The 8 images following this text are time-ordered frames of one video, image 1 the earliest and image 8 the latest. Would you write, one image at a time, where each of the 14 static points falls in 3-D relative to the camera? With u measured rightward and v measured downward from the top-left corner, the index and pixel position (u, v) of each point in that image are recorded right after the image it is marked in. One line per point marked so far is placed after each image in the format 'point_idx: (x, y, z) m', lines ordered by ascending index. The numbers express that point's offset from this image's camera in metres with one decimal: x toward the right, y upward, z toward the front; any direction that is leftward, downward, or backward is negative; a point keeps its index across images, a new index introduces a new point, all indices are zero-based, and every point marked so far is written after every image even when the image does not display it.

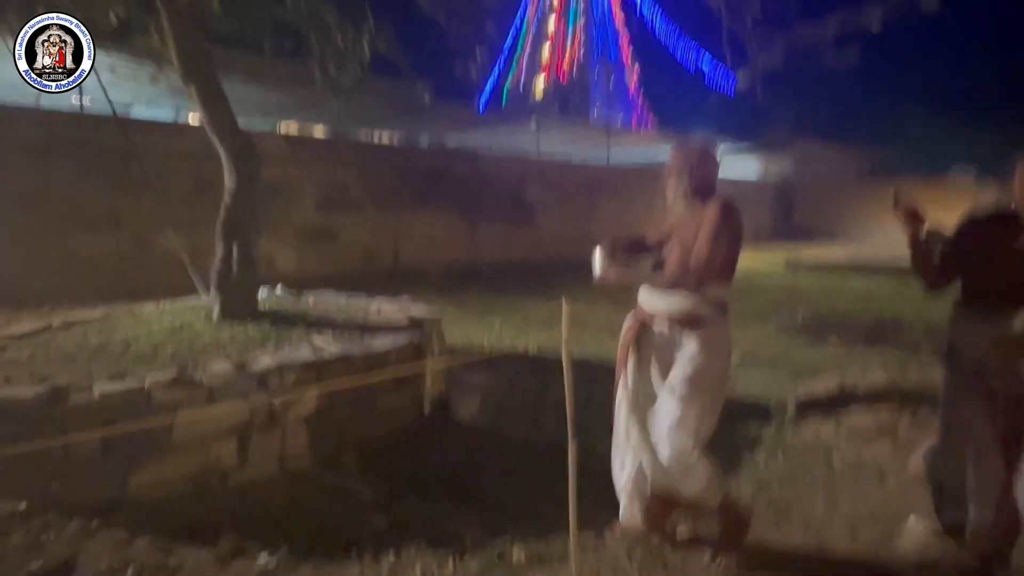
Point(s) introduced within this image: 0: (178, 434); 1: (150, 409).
0: (-1.6, -0.7, +3.5) m
1: (-1.8, -0.6, +3.5) m
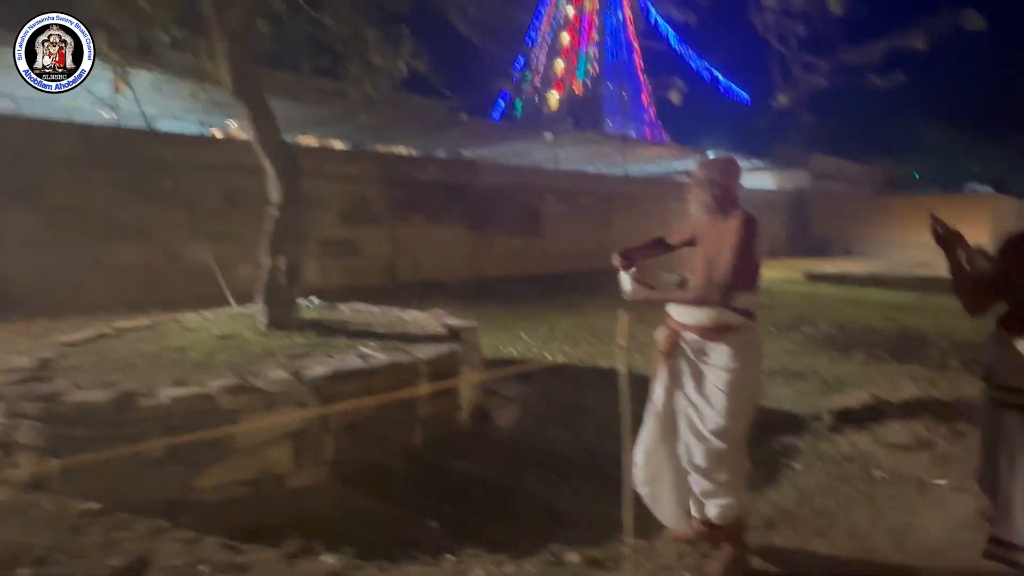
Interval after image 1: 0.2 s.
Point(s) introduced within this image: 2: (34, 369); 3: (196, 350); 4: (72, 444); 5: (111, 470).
0: (-1.4, -0.8, +3.7) m
1: (-1.5, -0.6, +3.7) m
2: (-2.8, -0.5, +4.2) m
3: (-1.9, -0.4, +4.4) m
4: (-2.2, -0.8, +3.6) m
5: (-2.0, -0.9, +3.6) m
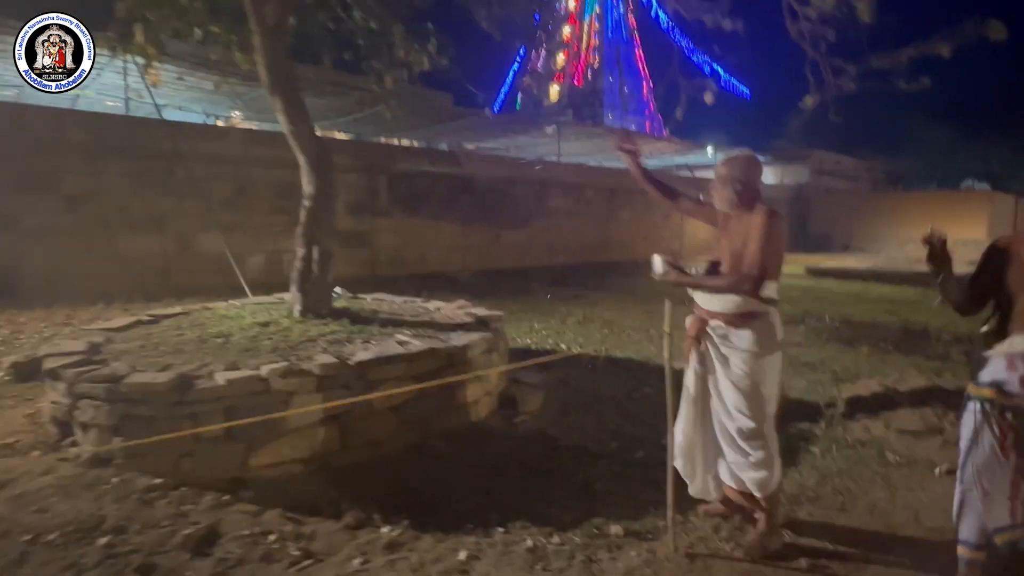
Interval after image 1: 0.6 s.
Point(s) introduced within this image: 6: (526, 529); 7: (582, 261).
0: (-1.2, -0.7, +3.9) m
1: (-1.3, -0.6, +3.9) m
2: (-2.6, -0.4, +4.4) m
3: (-1.7, -0.3, +4.6) m
4: (-2.0, -0.7, +3.8) m
5: (-1.8, -0.8, +3.8) m
6: (+0.1, -1.1, +3.4) m
7: (+1.2, +0.4, +10.9) m
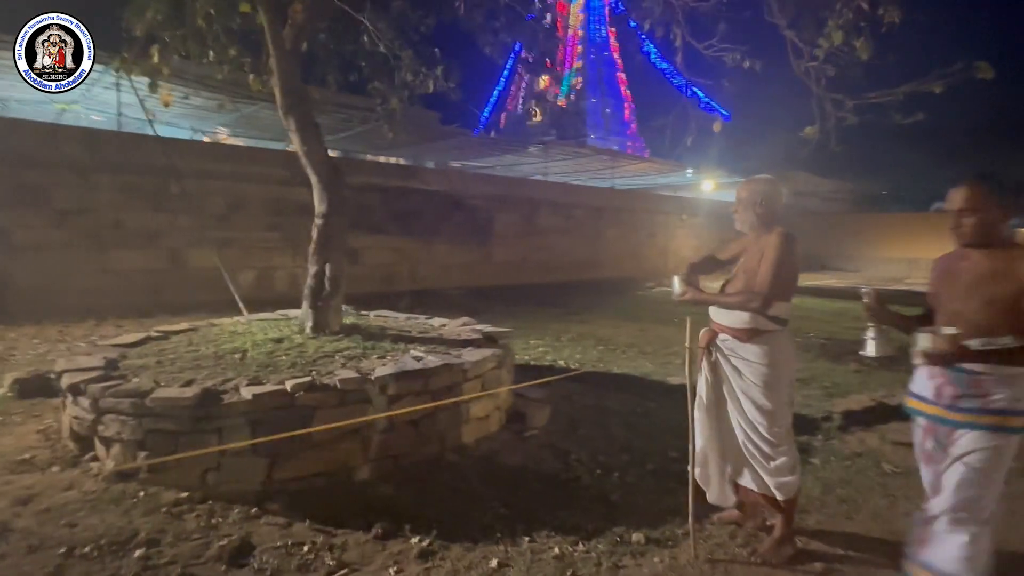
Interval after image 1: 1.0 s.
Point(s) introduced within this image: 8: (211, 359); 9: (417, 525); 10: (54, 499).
0: (-1.1, -0.8, +4.0) m
1: (-1.2, -0.7, +3.9) m
2: (-2.5, -0.5, +4.4) m
3: (-1.7, -0.4, +4.6) m
4: (-1.9, -0.8, +3.8) m
5: (-1.7, -0.9, +3.8) m
6: (+0.2, -1.2, +3.5) m
7: (+0.9, +0.1, +11.1) m
8: (-1.9, -0.5, +4.5) m
9: (-0.5, -1.2, +3.6) m
10: (-2.4, -1.1, +3.8) m
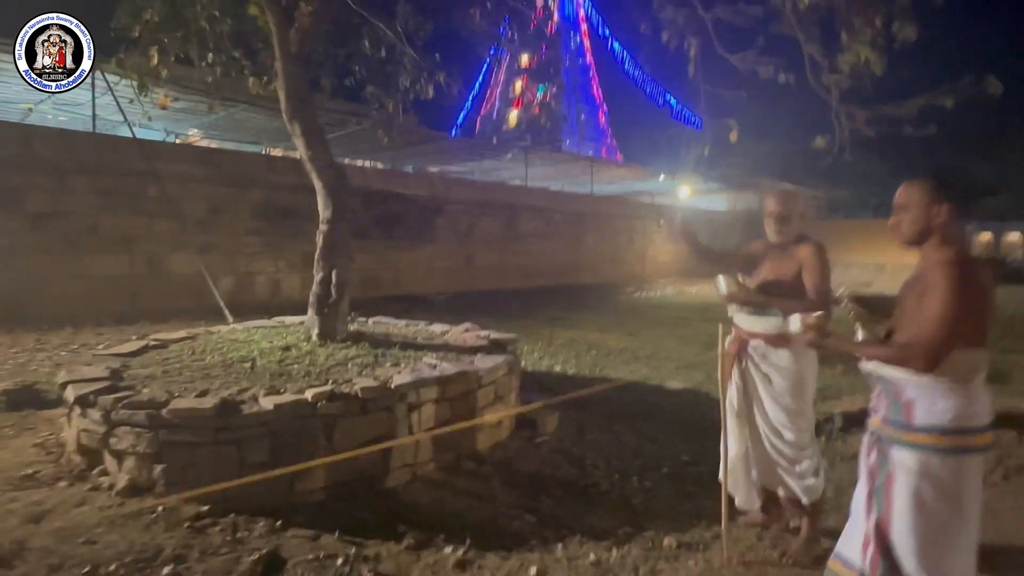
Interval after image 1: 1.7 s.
0: (-1.0, -0.9, +3.9) m
1: (-1.1, -0.7, +3.9) m
2: (-2.4, -0.6, +4.3) m
3: (-1.6, -0.5, +4.6) m
4: (-1.7, -0.9, +3.8) m
5: (-1.5, -1.0, +3.8) m
6: (+0.3, -1.3, +3.6) m
7: (+0.6, +0.1, +11.2) m
8: (-1.8, -0.5, +4.5) m
9: (-0.3, -1.3, +3.6) m
10: (-2.3, -1.2, +3.7) m
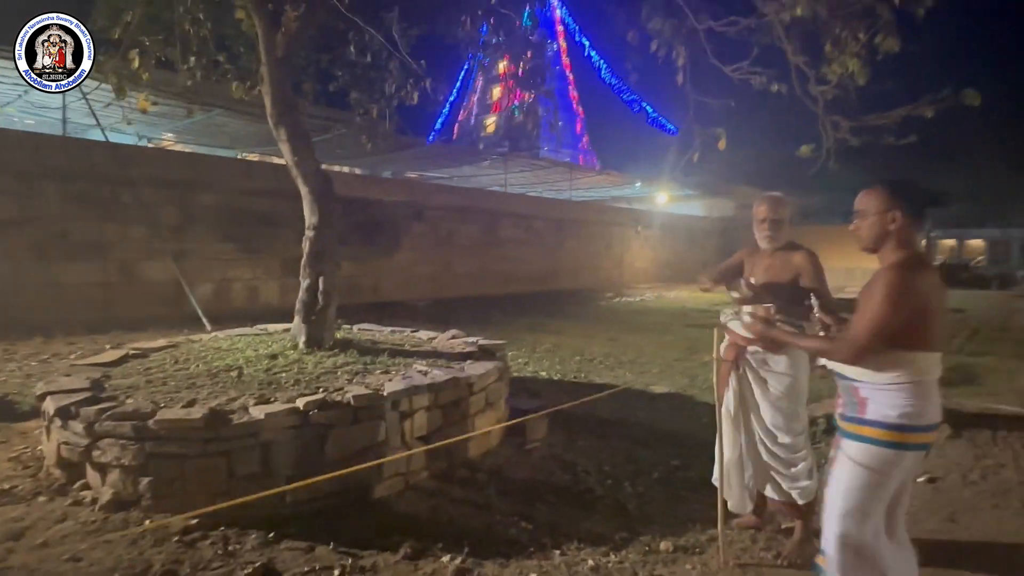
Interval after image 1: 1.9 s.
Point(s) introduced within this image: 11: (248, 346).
0: (-1.0, -0.9, +3.9) m
1: (-1.1, -0.8, +3.8) m
2: (-2.5, -0.6, +4.1) m
3: (-1.6, -0.5, +4.5) m
4: (-1.8, -0.9, +3.7) m
5: (-1.6, -1.0, +3.7) m
6: (+0.3, -1.3, +3.6) m
7: (+0.3, 0.0, +11.2) m
8: (-1.9, -0.6, +4.4) m
9: (-0.3, -1.3, +3.6) m
10: (-2.3, -1.2, +3.5) m
11: (-1.9, -0.4, +5.0) m
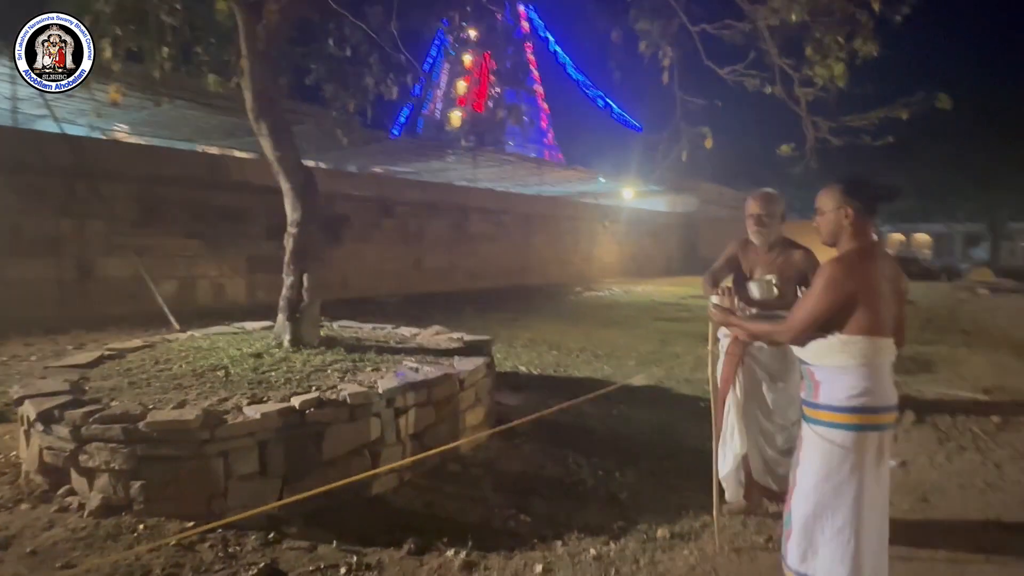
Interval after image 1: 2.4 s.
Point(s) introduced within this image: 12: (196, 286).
0: (-1.0, -0.9, +3.9) m
1: (-1.1, -0.7, +3.8) m
2: (-2.5, -0.6, +4.0) m
3: (-1.7, -0.5, +4.4) m
4: (-1.8, -0.9, +3.6) m
5: (-1.6, -1.0, +3.6) m
6: (+0.3, -1.3, +3.6) m
7: (-0.3, +0.1, +11.2) m
8: (-1.9, -0.5, +4.3) m
9: (-0.3, -1.3, +3.6) m
10: (-2.3, -1.2, +3.4) m
11: (-2.0, -0.4, +5.0) m
12: (-3.7, 0.0, +8.4) m
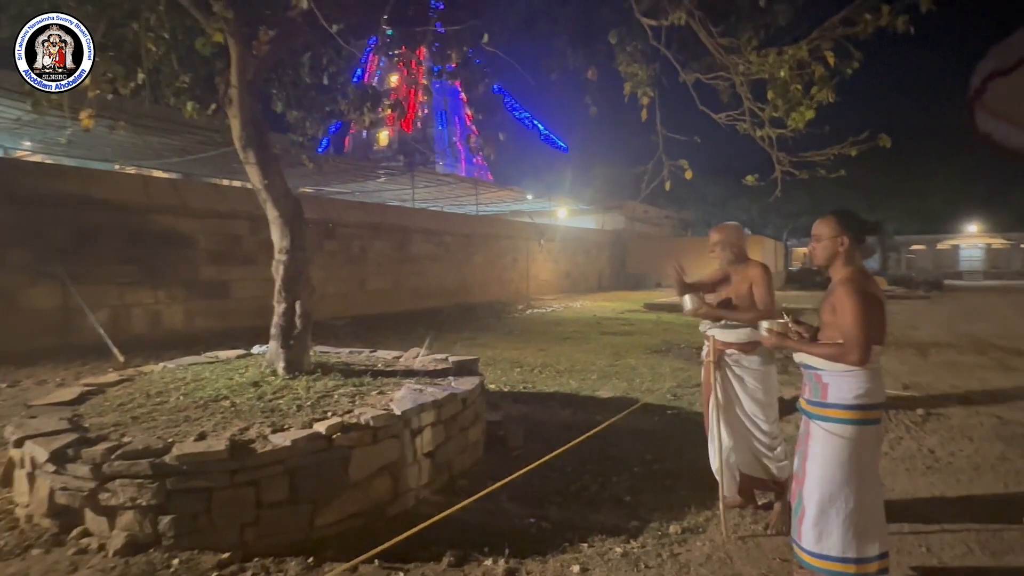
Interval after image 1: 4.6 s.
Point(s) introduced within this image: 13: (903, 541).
0: (-0.9, -1.0, +3.9) m
1: (-1.0, -0.9, +3.9) m
2: (-2.4, -0.8, +3.9) m
3: (-1.7, -0.7, +4.4) m
4: (-1.6, -1.1, +3.6) m
5: (-1.4, -1.2, +3.6) m
6: (+0.5, -1.4, +3.9) m
7: (-1.3, -0.3, +11.3) m
8: (-1.9, -0.7, +4.2) m
9: (-0.2, -1.4, +3.8) m
10: (-2.1, -1.4, +3.3) m
11: (-2.0, -0.6, +4.9) m
12: (-4.3, -0.3, +8.0) m
13: (+2.2, -1.4, +3.9) m
